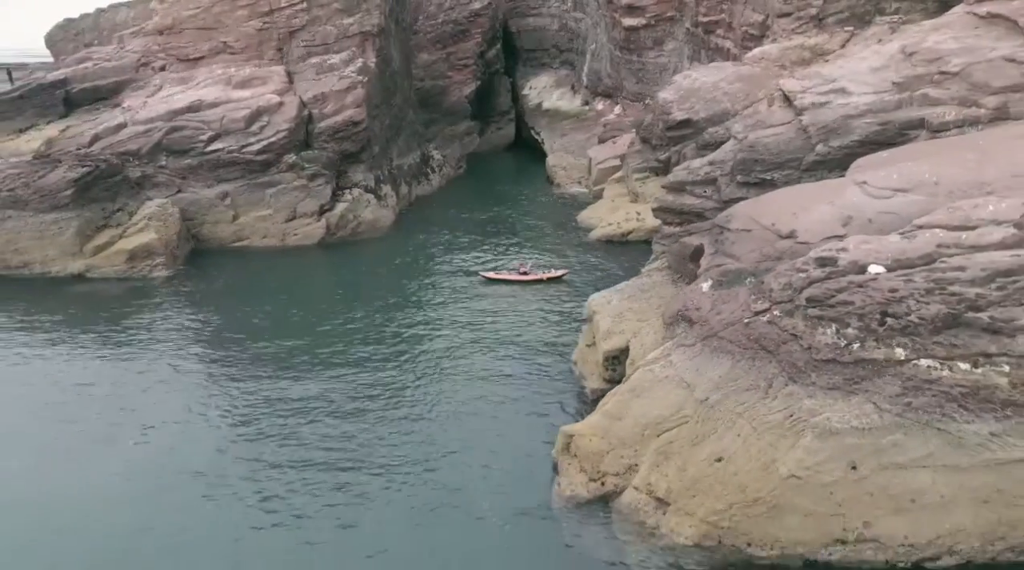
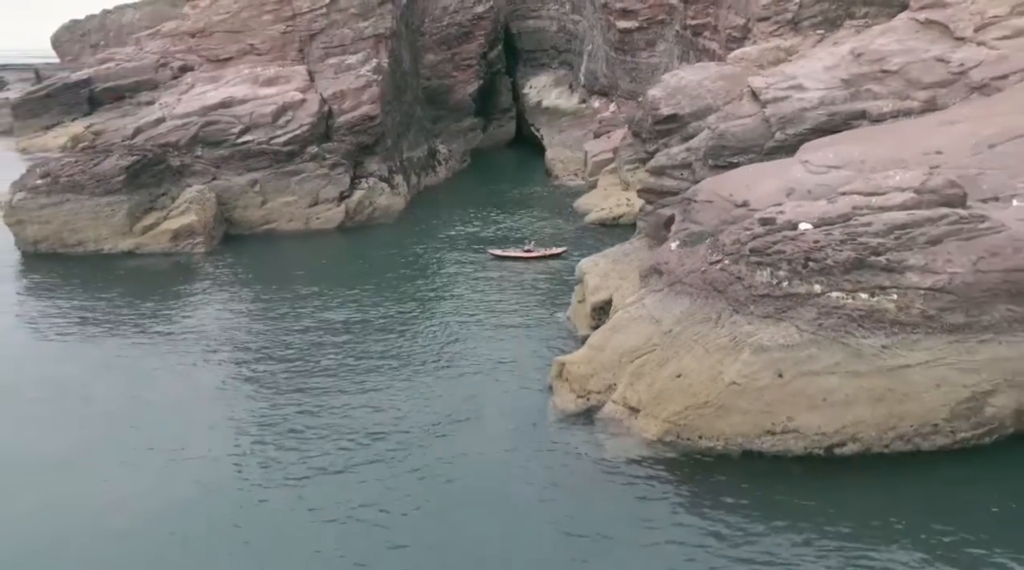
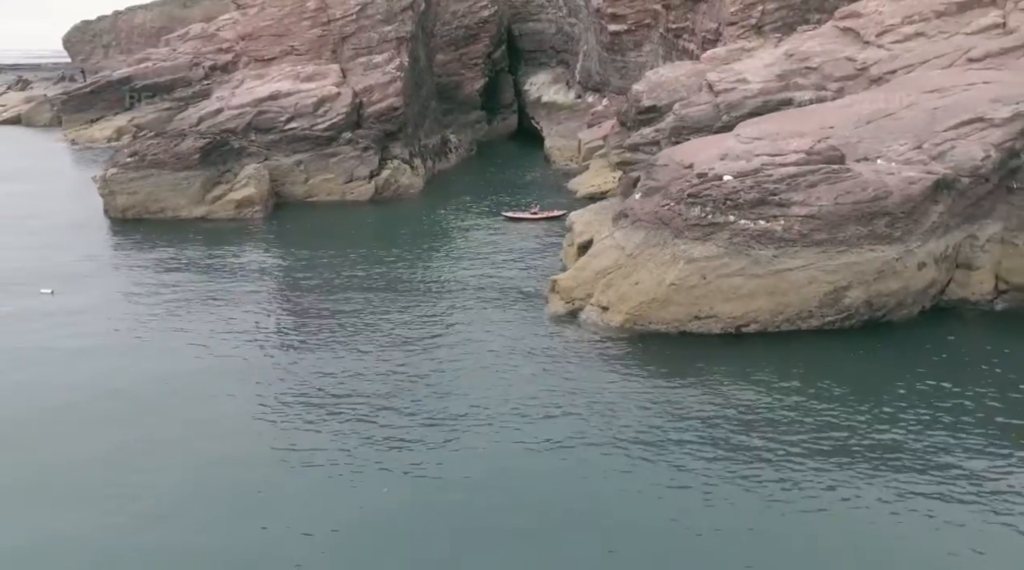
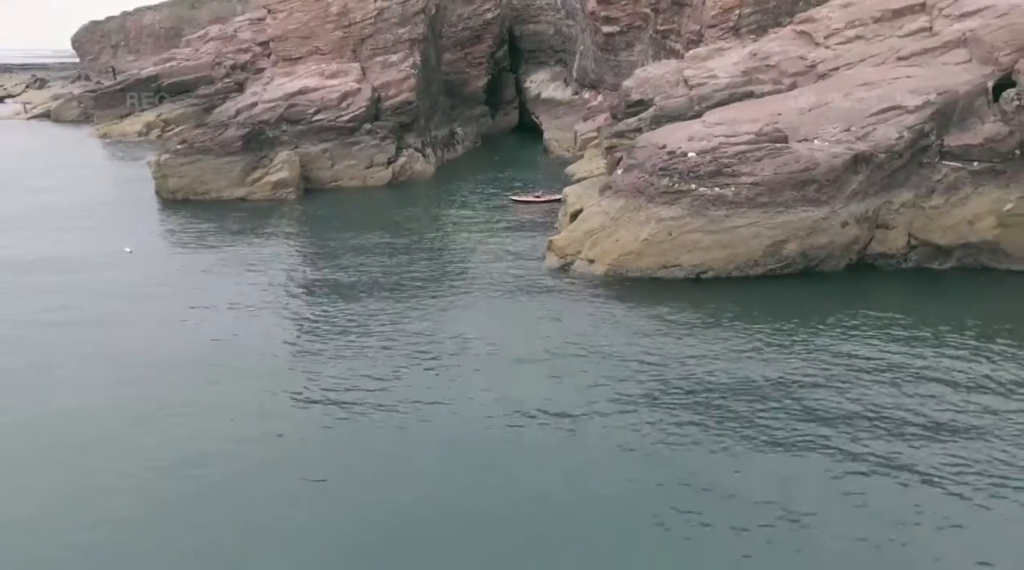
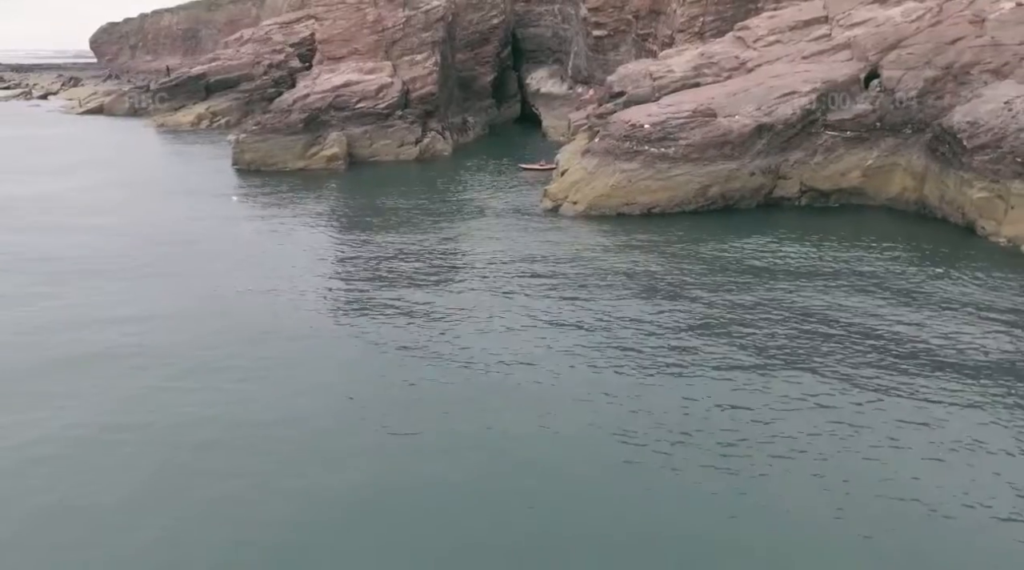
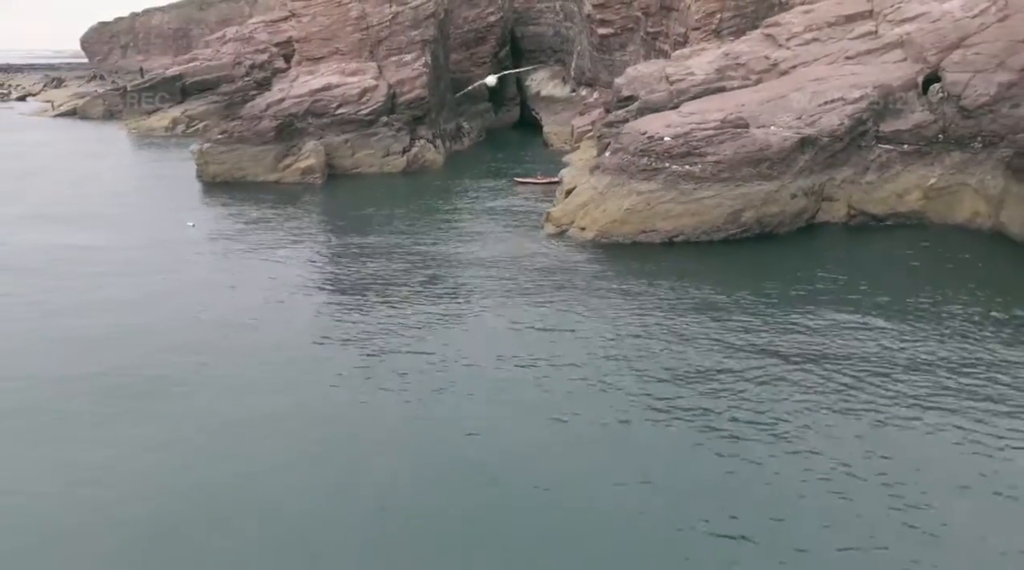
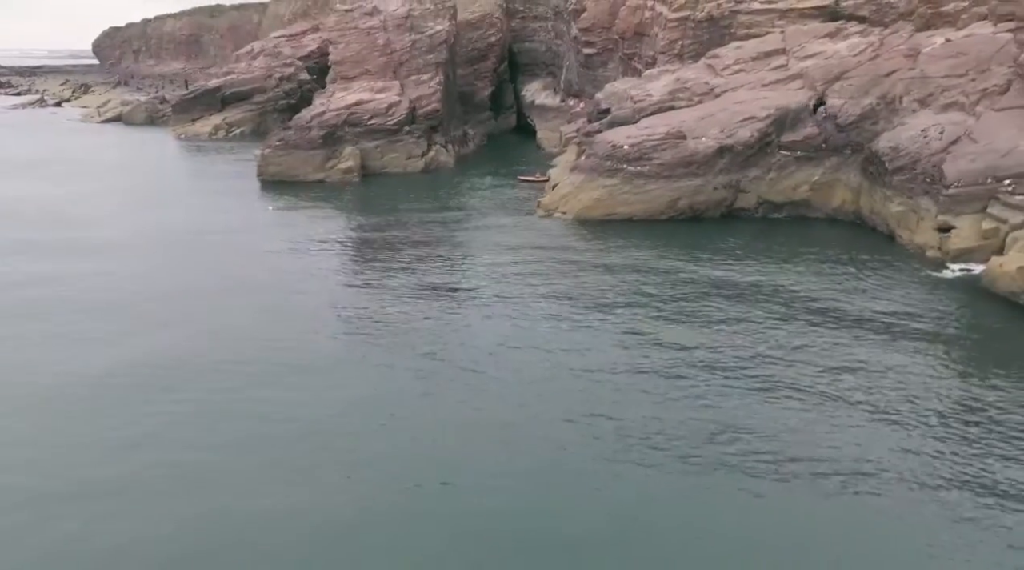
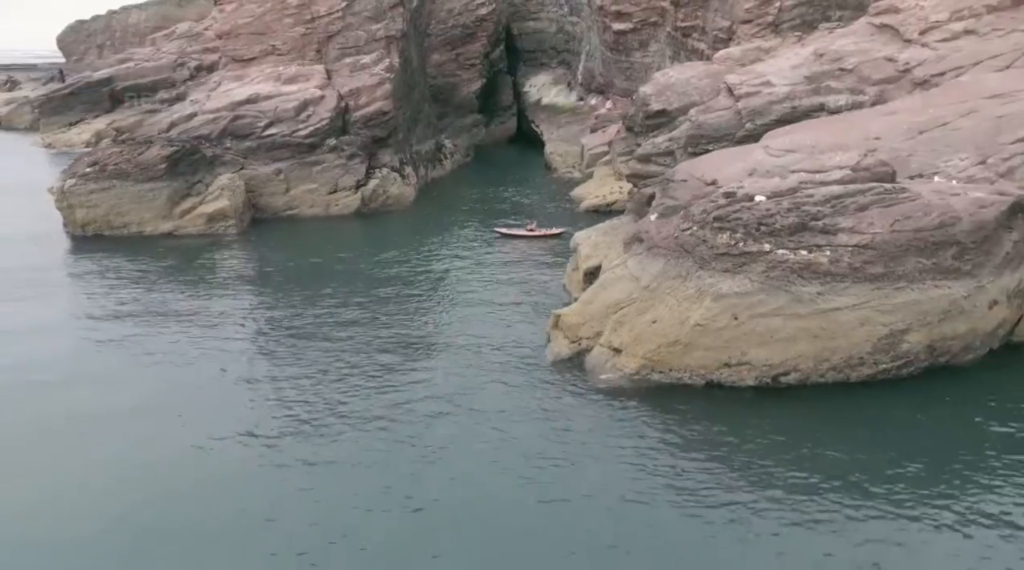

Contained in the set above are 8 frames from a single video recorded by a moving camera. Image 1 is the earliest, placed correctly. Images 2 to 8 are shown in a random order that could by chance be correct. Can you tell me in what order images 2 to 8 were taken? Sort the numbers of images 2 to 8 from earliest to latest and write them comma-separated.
2, 8, 3, 4, 6, 5, 7
